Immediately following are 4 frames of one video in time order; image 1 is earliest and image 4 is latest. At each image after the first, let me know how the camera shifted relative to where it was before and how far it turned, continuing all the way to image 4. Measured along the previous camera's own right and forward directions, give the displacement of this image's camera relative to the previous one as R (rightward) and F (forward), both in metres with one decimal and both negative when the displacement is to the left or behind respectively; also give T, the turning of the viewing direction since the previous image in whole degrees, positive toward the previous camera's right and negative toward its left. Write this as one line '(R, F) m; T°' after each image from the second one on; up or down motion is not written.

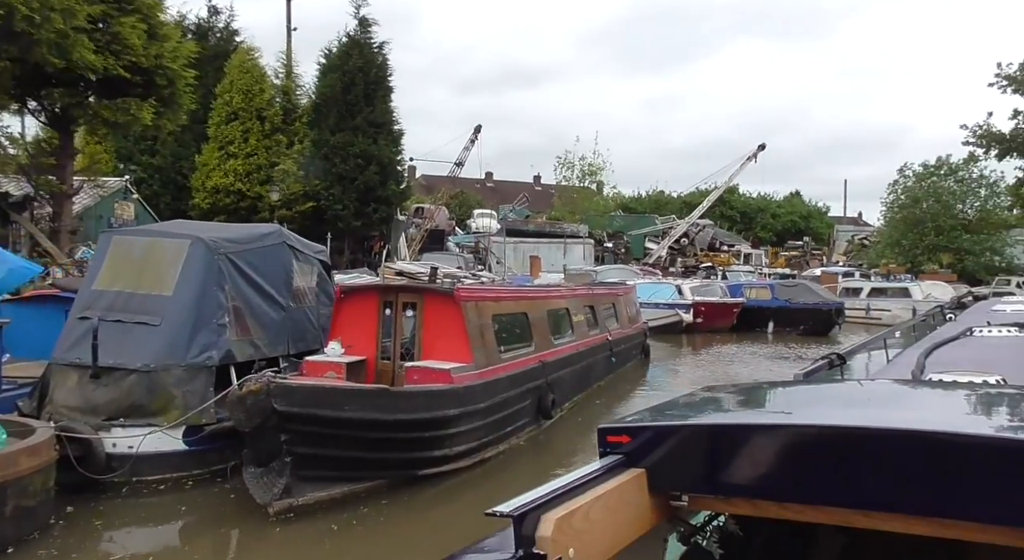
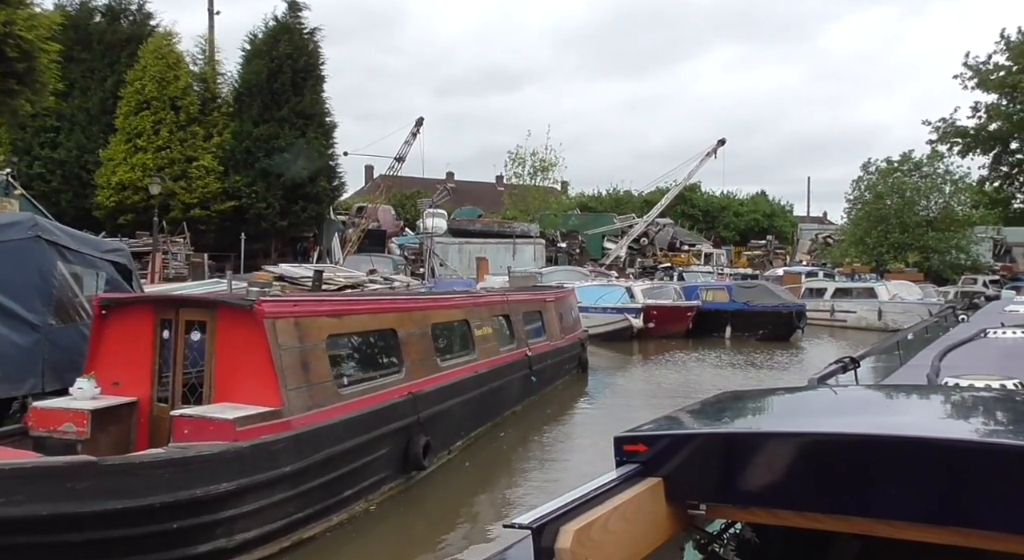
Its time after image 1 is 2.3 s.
(+1.0, +2.4) m; +2°
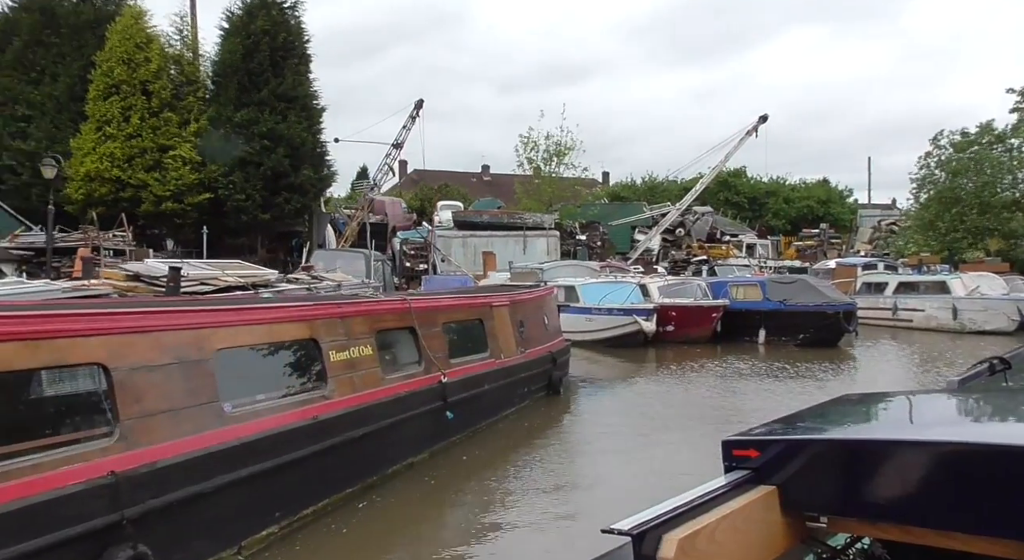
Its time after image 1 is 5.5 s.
(+1.5, +3.3) m; -3°
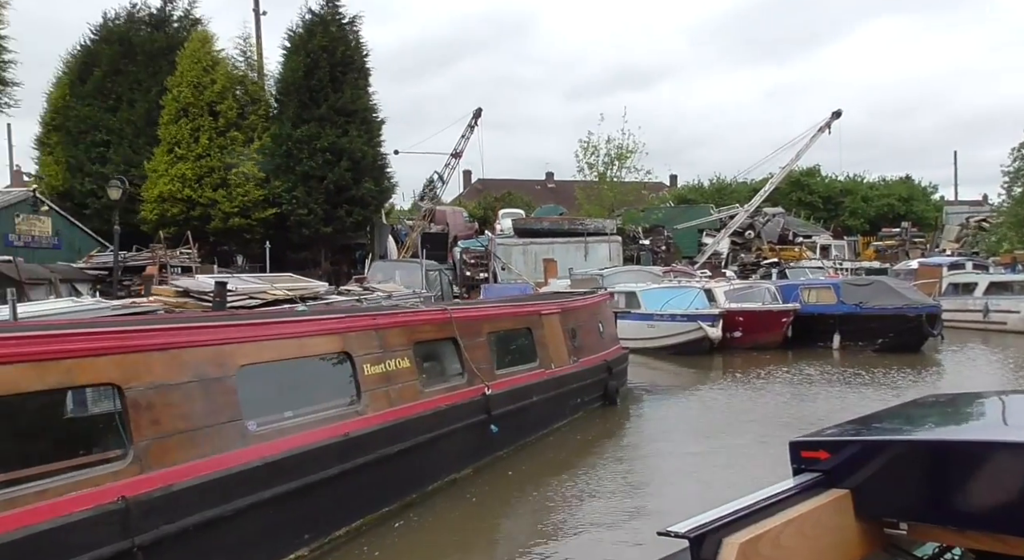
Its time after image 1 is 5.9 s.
(+0.2, +0.3) m; -5°
